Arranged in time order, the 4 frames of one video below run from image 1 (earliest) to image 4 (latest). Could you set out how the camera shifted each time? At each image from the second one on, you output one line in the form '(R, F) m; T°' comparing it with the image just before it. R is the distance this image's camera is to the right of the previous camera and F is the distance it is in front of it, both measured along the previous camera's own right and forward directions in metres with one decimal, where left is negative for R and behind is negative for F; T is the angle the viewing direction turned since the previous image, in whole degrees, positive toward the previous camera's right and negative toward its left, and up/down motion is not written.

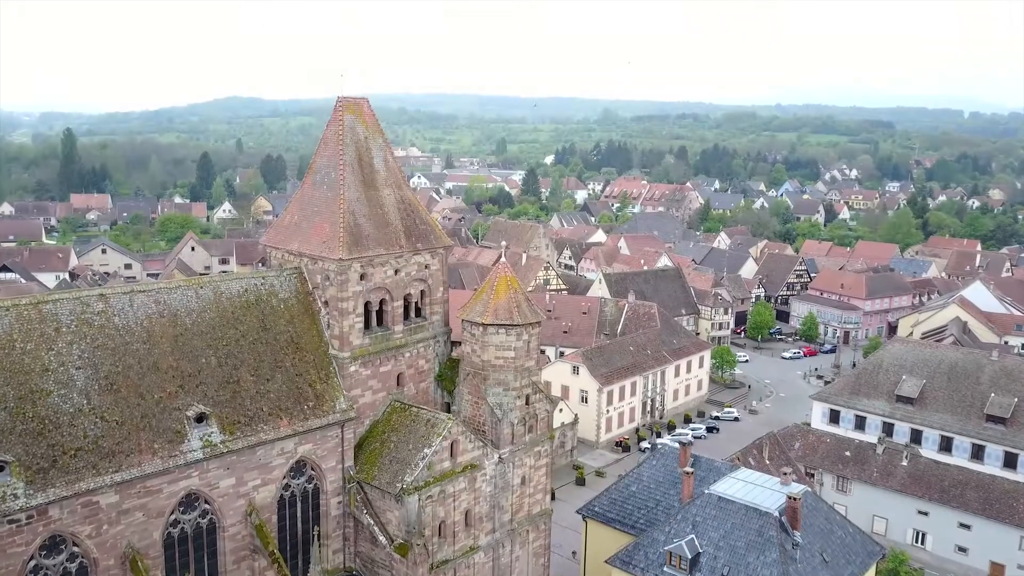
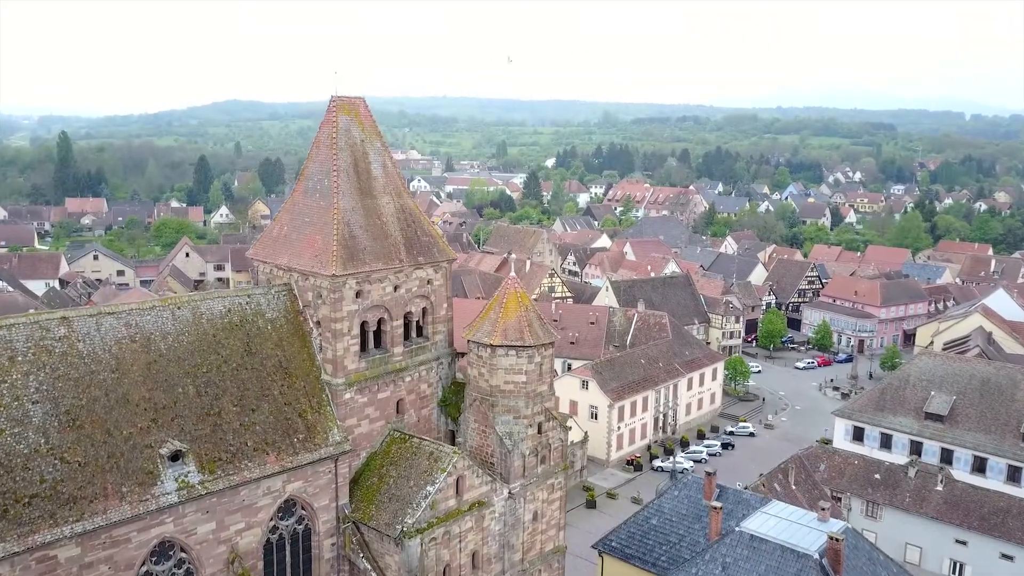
(-0.3, +2.0) m; 0°
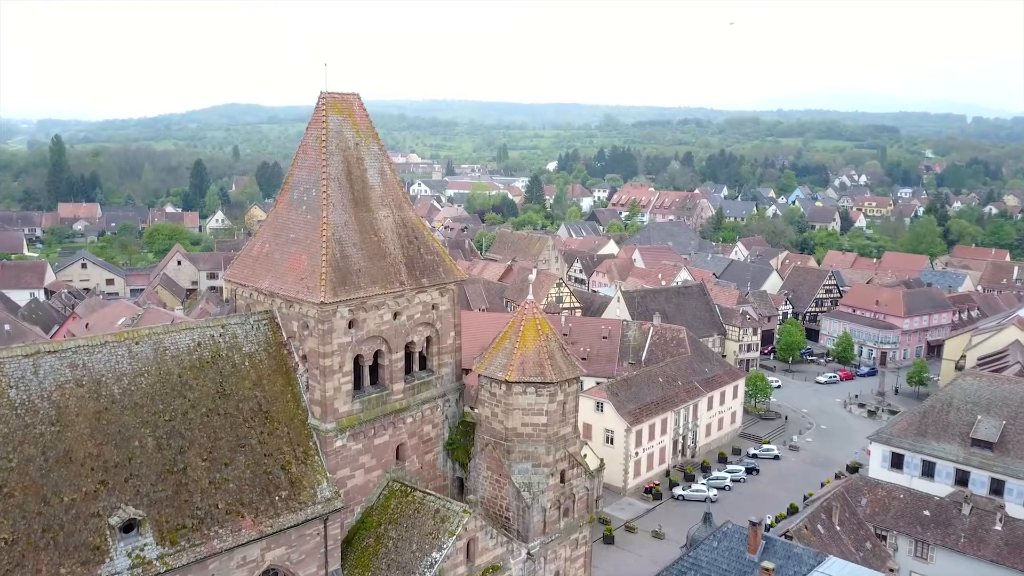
(-0.4, +2.8) m; 0°
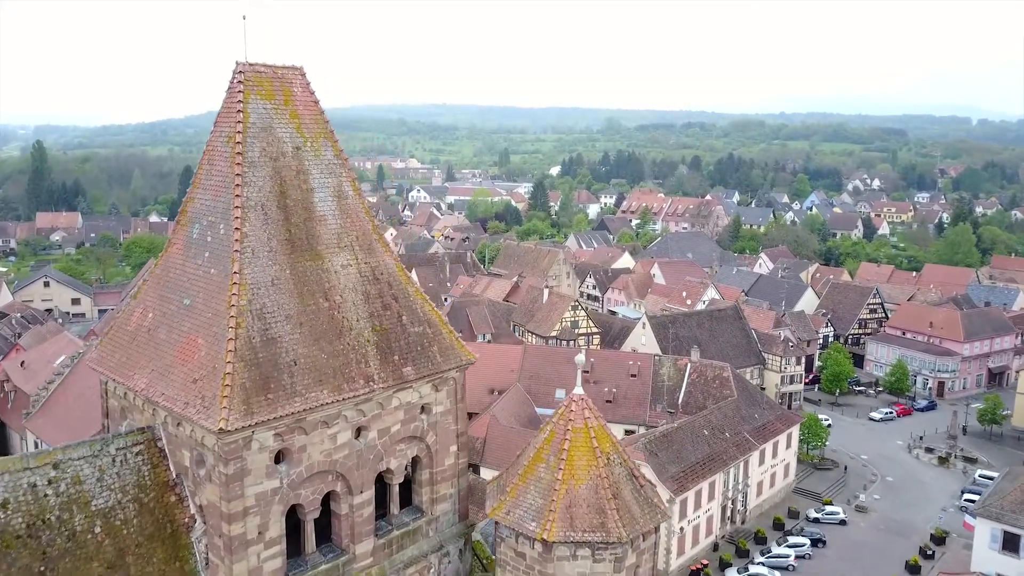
(-0.5, +6.7) m; 0°
